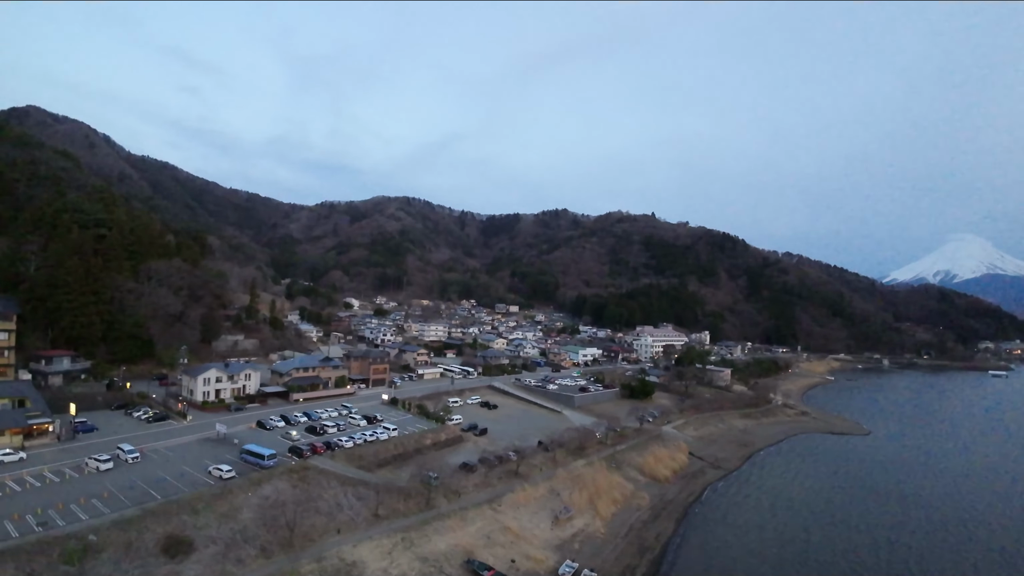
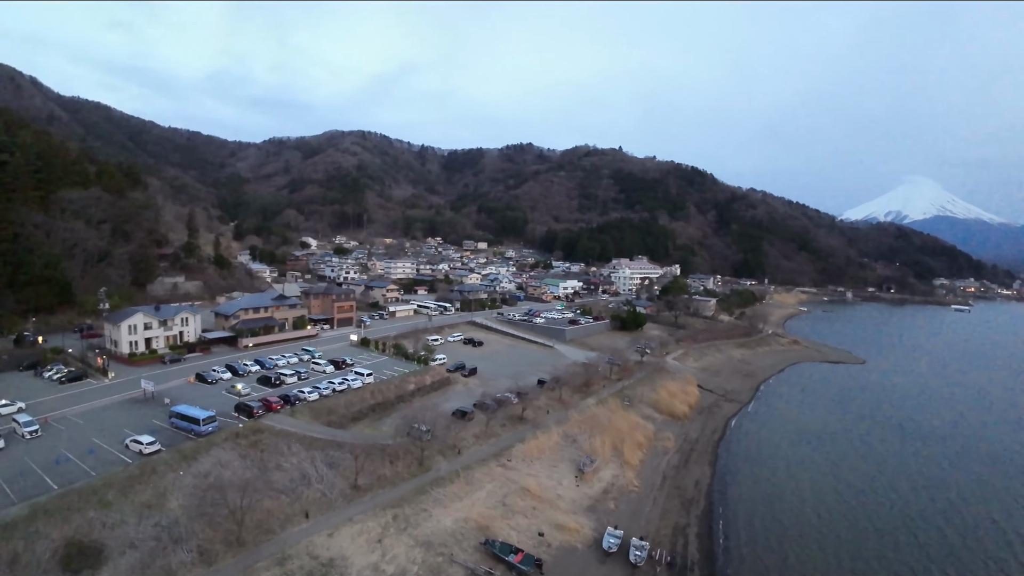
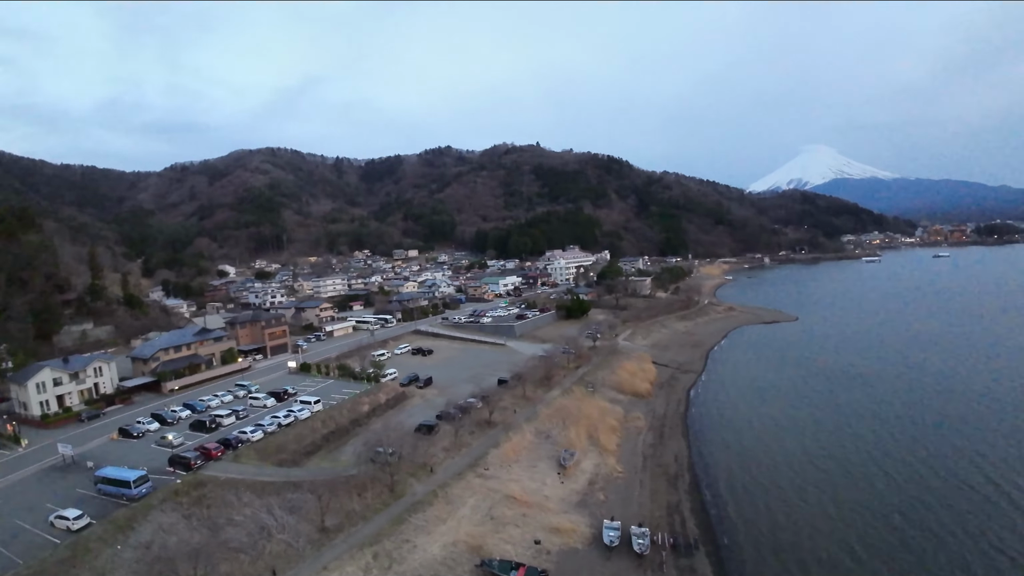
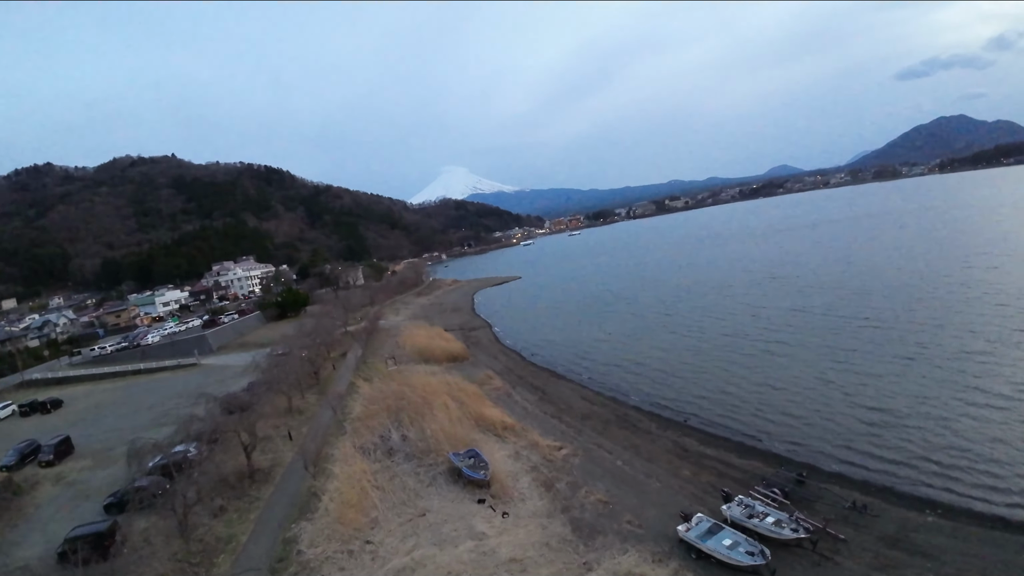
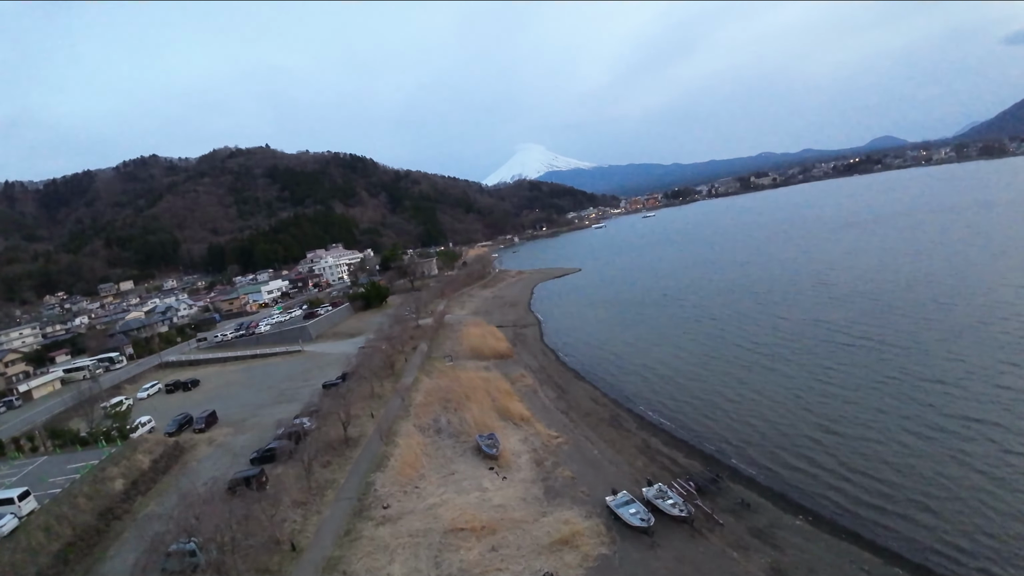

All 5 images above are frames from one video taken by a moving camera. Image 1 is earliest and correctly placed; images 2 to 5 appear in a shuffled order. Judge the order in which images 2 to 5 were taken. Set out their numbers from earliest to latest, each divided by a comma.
2, 3, 5, 4
